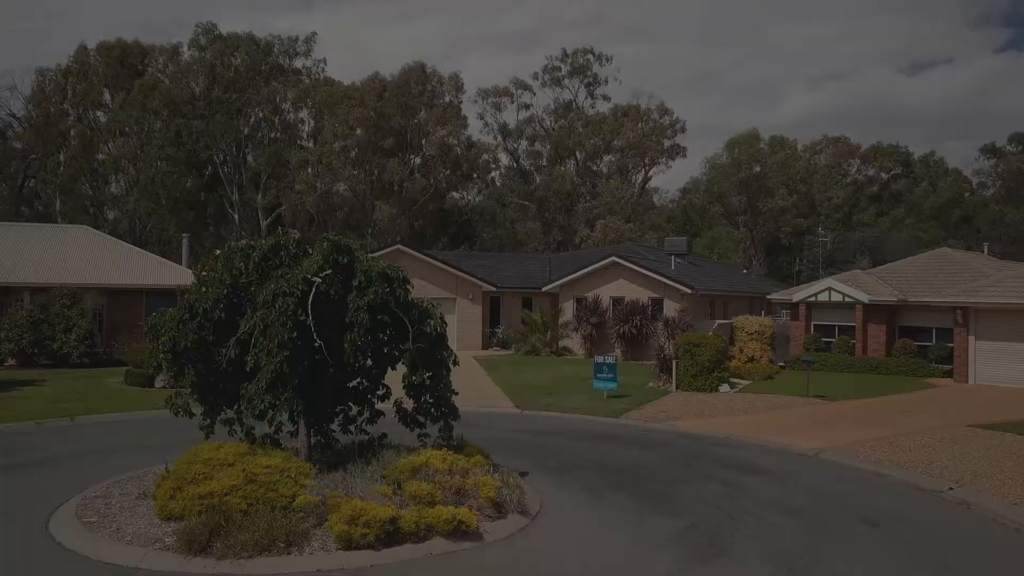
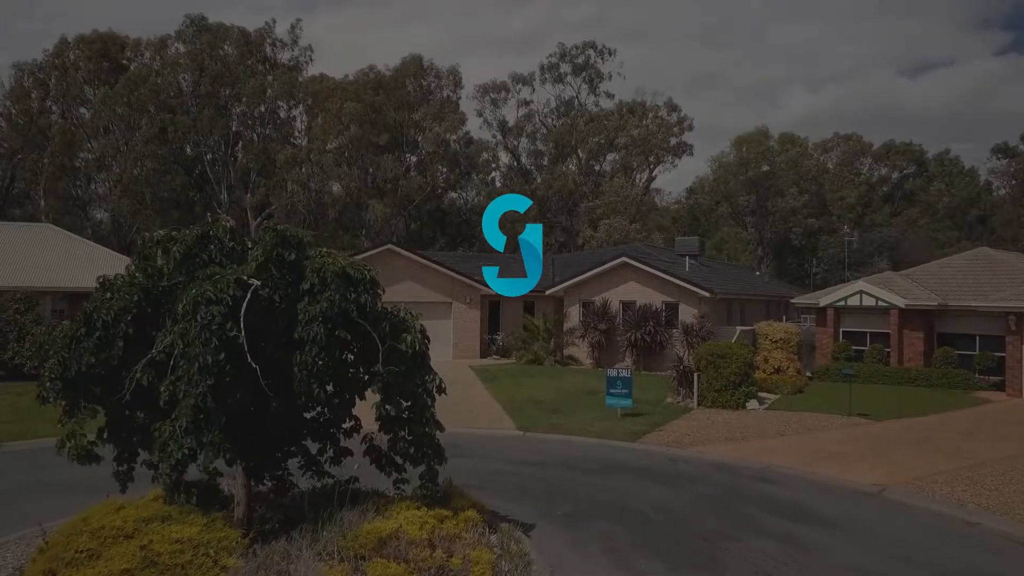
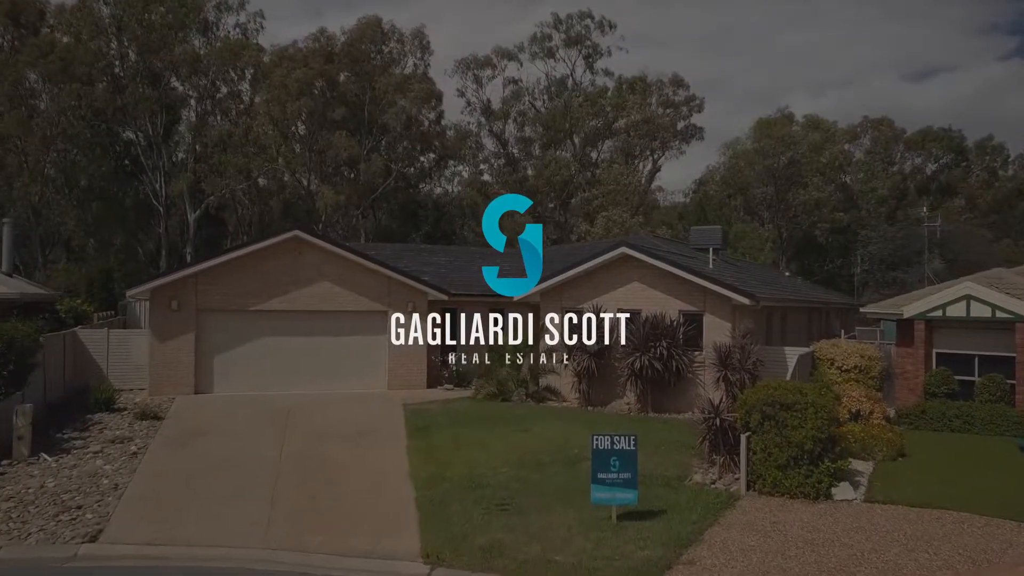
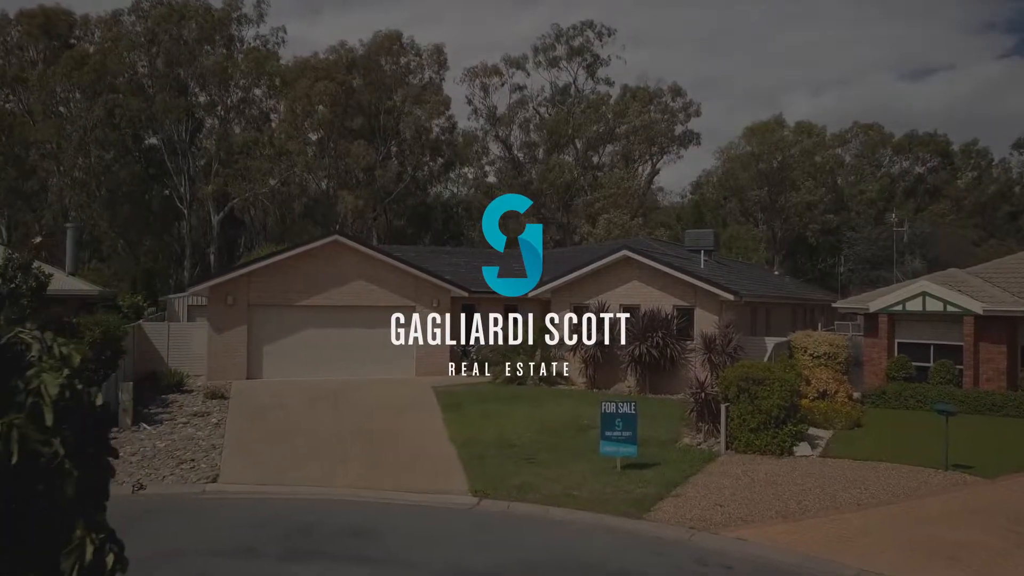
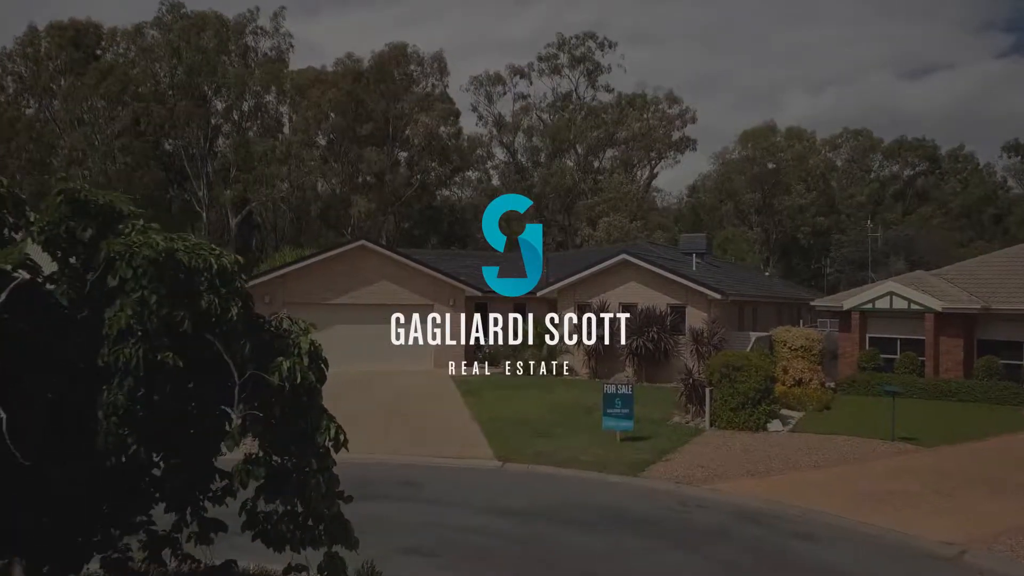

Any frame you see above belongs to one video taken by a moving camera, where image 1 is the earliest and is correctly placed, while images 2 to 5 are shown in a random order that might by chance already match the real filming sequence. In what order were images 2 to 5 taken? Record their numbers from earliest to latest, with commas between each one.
2, 5, 4, 3
